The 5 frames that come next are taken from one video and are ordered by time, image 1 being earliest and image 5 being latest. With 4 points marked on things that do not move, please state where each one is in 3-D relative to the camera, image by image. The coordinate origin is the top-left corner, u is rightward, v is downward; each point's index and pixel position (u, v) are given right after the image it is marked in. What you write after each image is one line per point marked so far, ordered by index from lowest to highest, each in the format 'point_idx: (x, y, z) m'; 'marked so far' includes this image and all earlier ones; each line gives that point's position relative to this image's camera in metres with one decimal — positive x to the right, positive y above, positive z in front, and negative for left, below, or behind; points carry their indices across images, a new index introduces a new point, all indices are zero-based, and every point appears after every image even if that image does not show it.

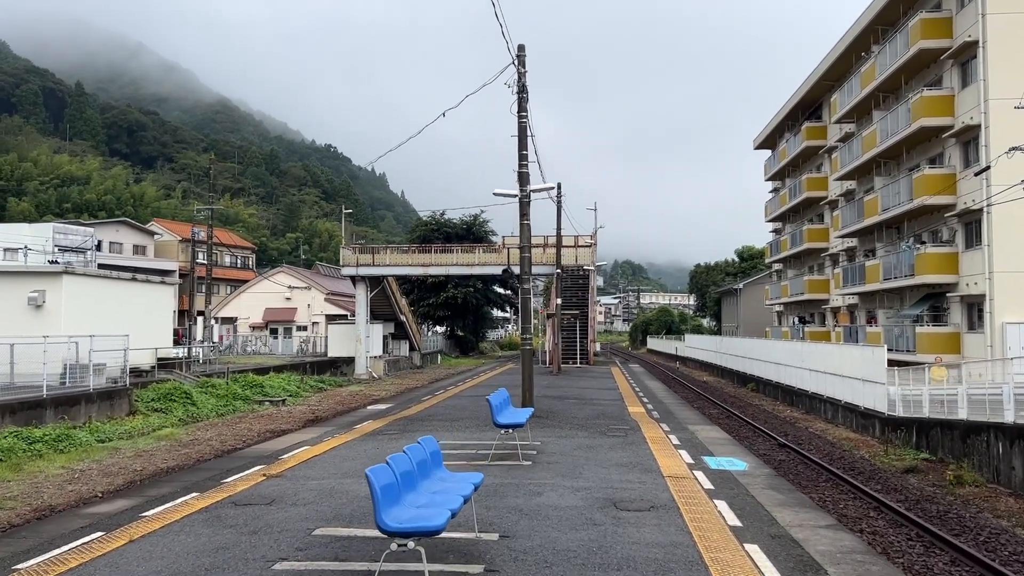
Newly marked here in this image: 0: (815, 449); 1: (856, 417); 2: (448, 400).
0: (+4.6, -2.4, +13.2) m
1: (+6.8, -2.5, +17.1) m
2: (-1.0, -1.7, +13.2) m
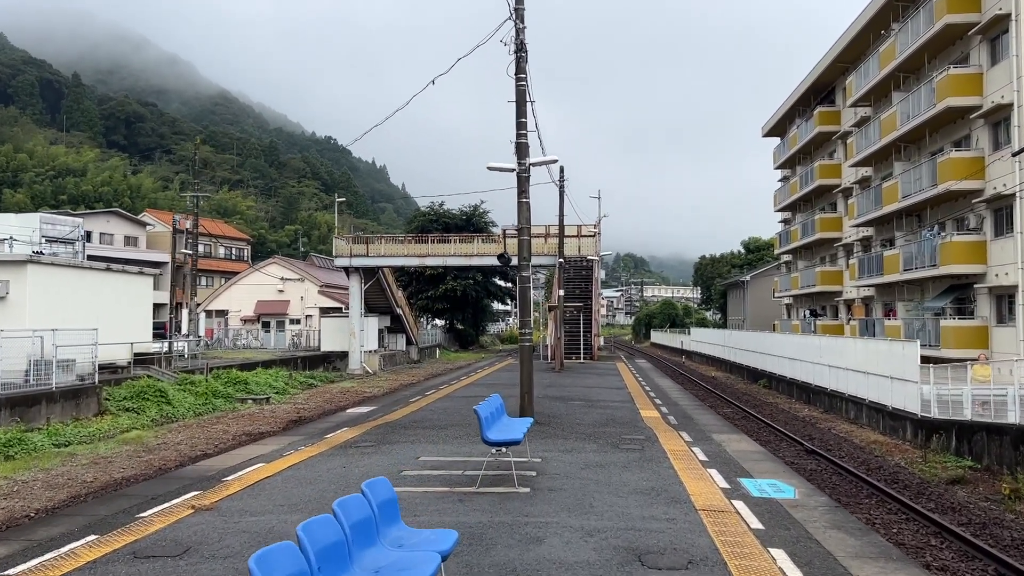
0: (+4.6, -2.3, +11.9) m
1: (+6.7, -2.4, +15.7) m
2: (-1.0, -1.6, +11.9) m
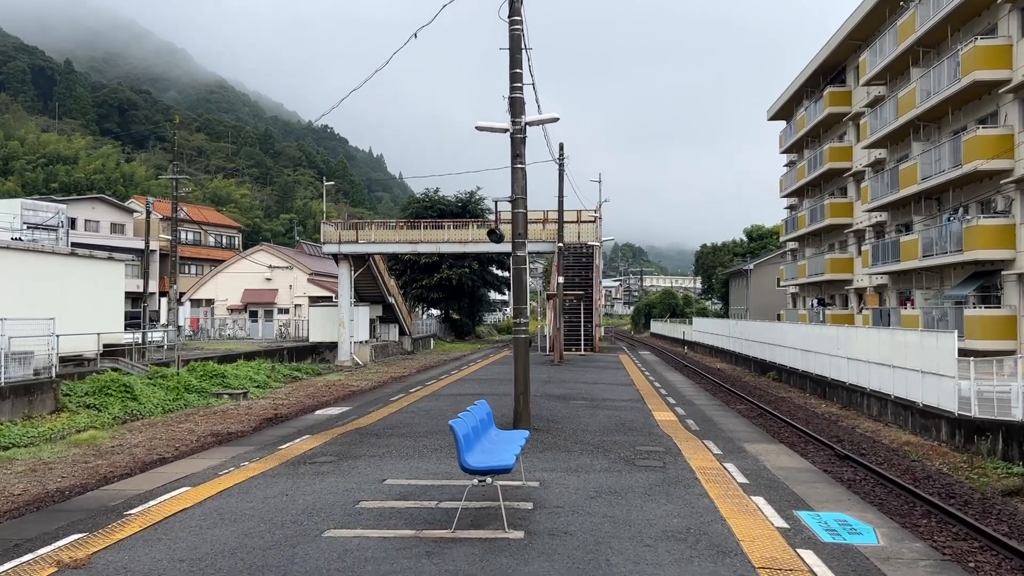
0: (+4.5, -2.1, +10.5) m
1: (+6.7, -2.1, +14.4) m
2: (-1.1, -1.4, +10.5) m
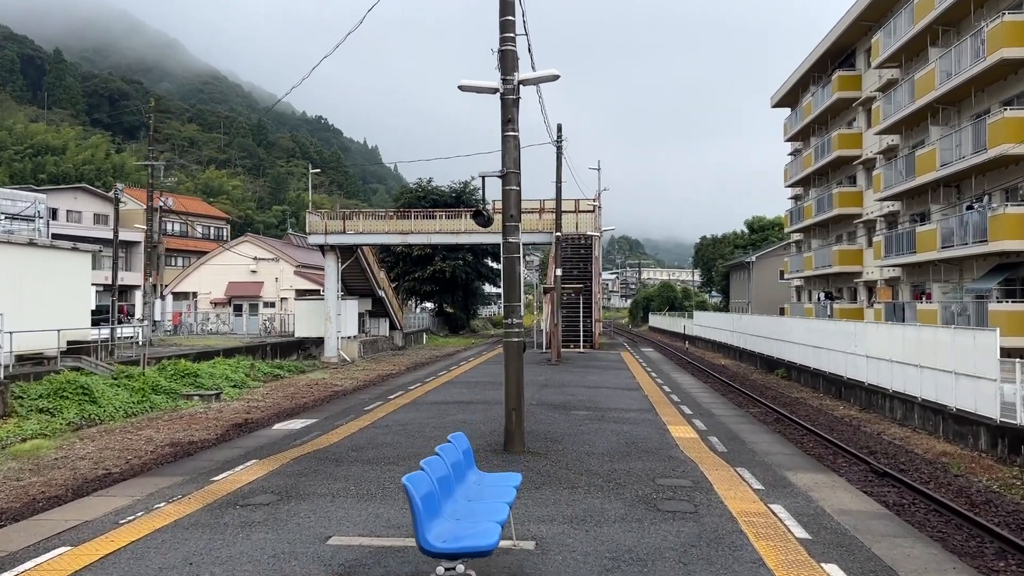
0: (+4.4, -2.0, +9.2) m
1: (+6.6, -2.0, +13.1) m
2: (-1.2, -1.3, +9.2) m
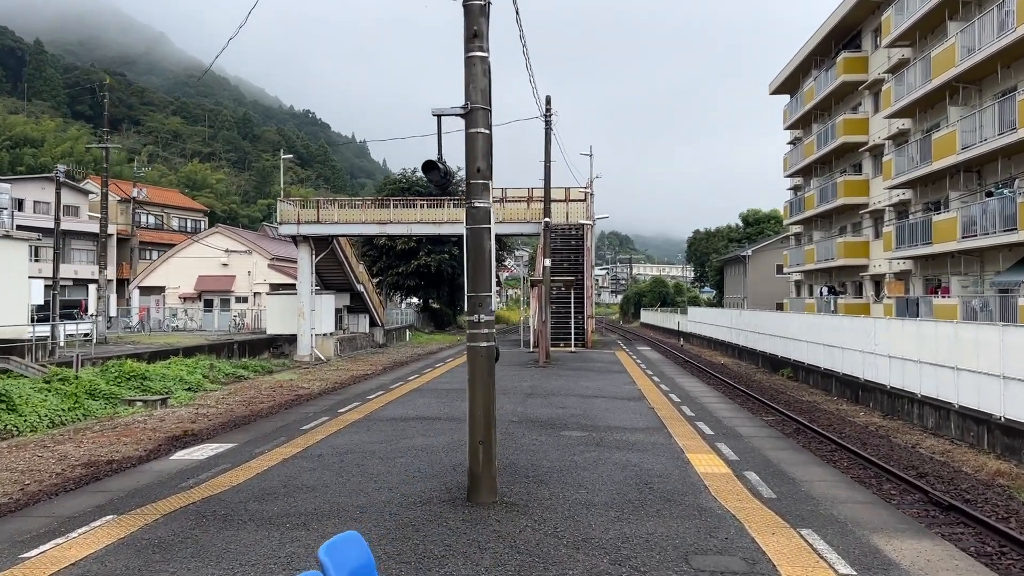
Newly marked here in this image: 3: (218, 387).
0: (+4.2, -1.9, +7.5) m
1: (+6.3, -1.9, +11.4) m
2: (-1.4, -1.2, +7.4) m
3: (-6.2, -2.1, +18.3) m
